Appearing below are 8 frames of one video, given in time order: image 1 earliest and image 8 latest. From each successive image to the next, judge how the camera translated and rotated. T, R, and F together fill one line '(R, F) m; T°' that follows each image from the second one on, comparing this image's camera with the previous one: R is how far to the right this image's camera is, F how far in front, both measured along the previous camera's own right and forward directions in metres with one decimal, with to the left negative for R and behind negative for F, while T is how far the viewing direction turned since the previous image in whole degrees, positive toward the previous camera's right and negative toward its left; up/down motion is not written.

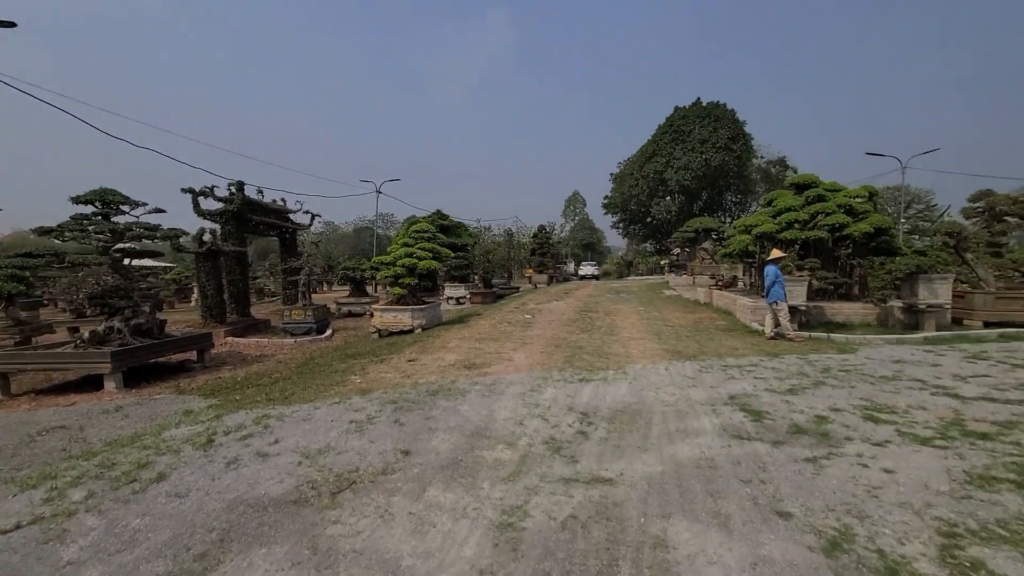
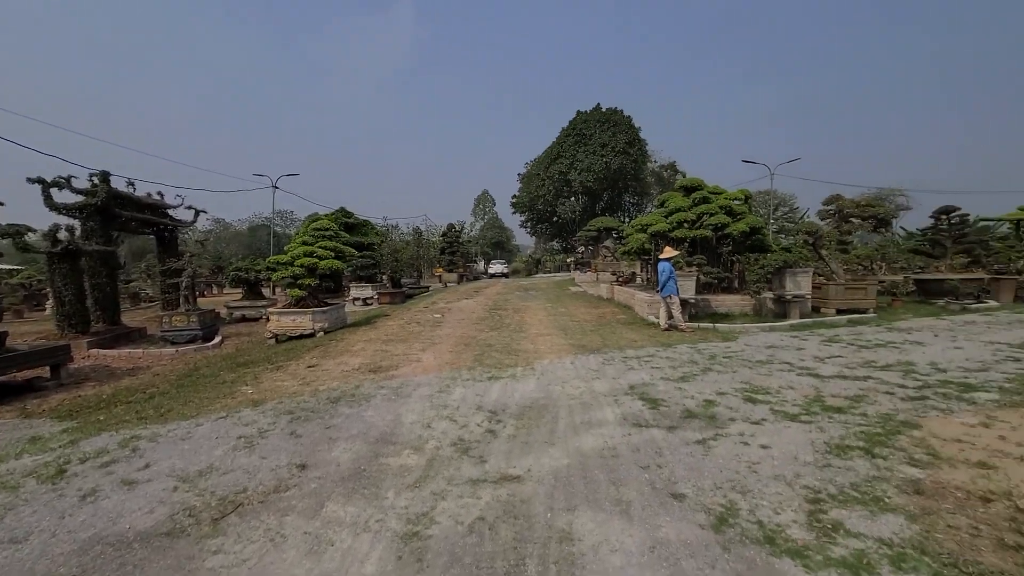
(0.0, +0.1) m; +10°
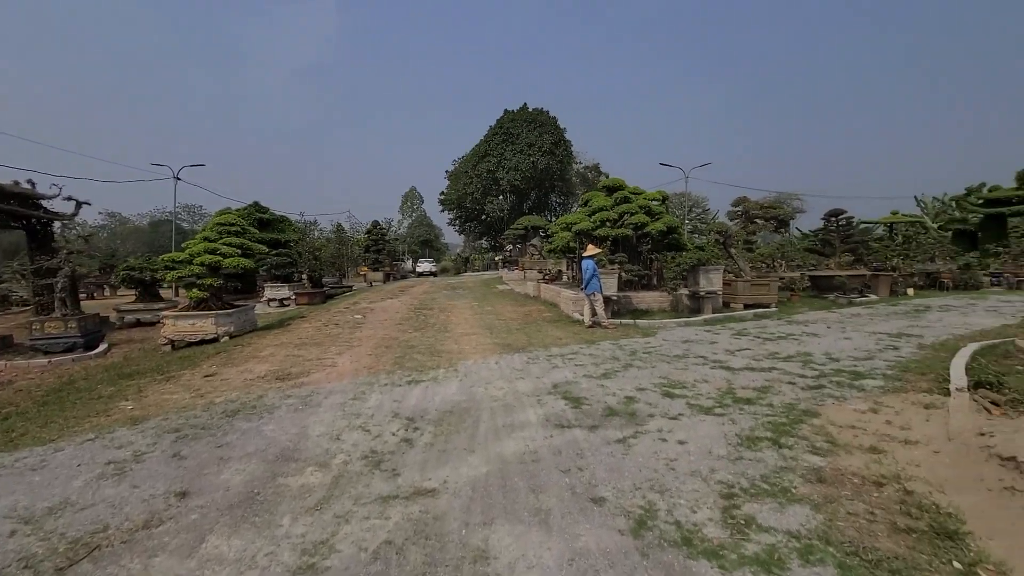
(+0.1, +0.2) m; +8°
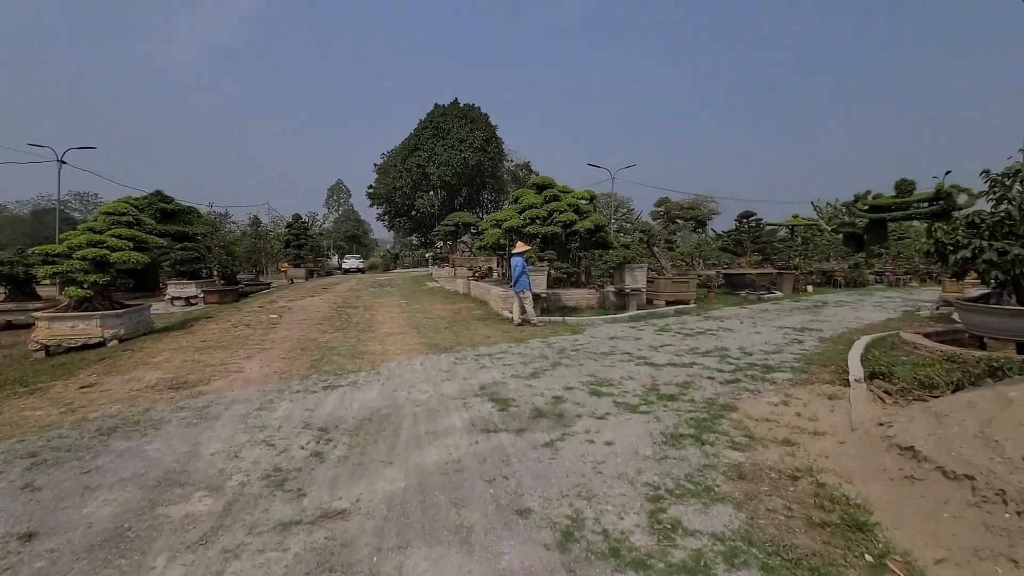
(+0.1, +0.2) m; +8°
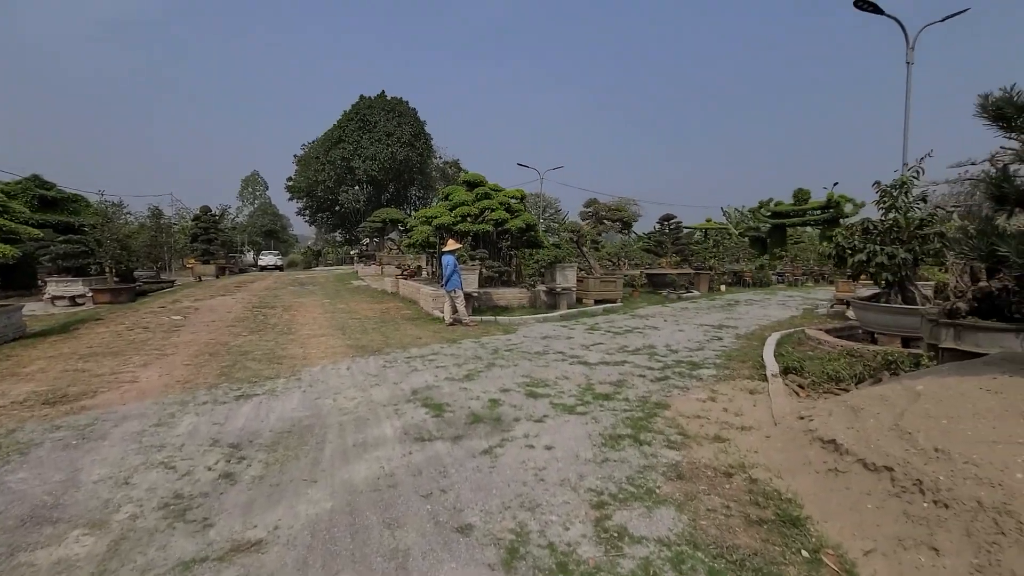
(-0.1, +0.2) m; +8°
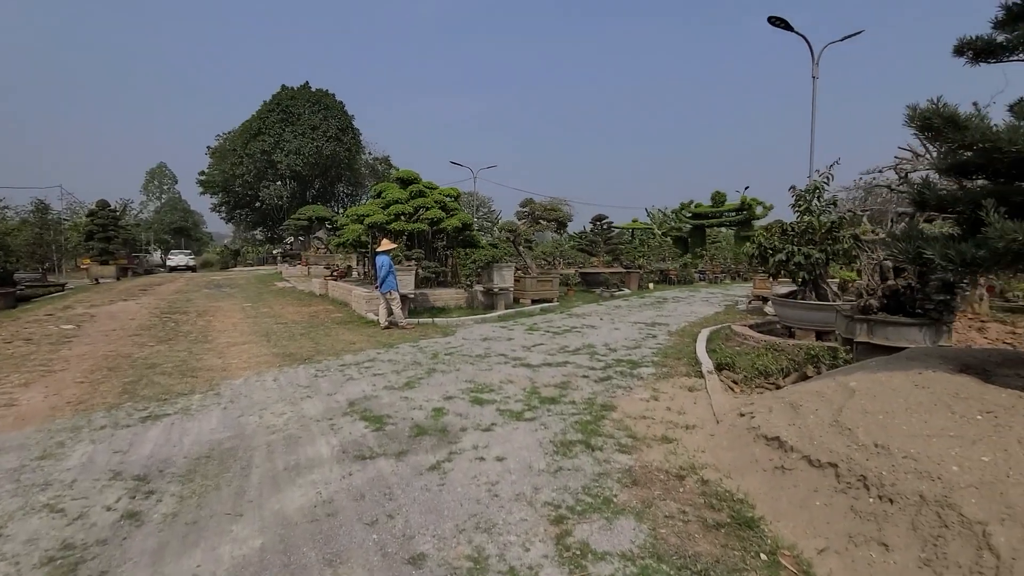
(-0.1, +0.2) m; +8°
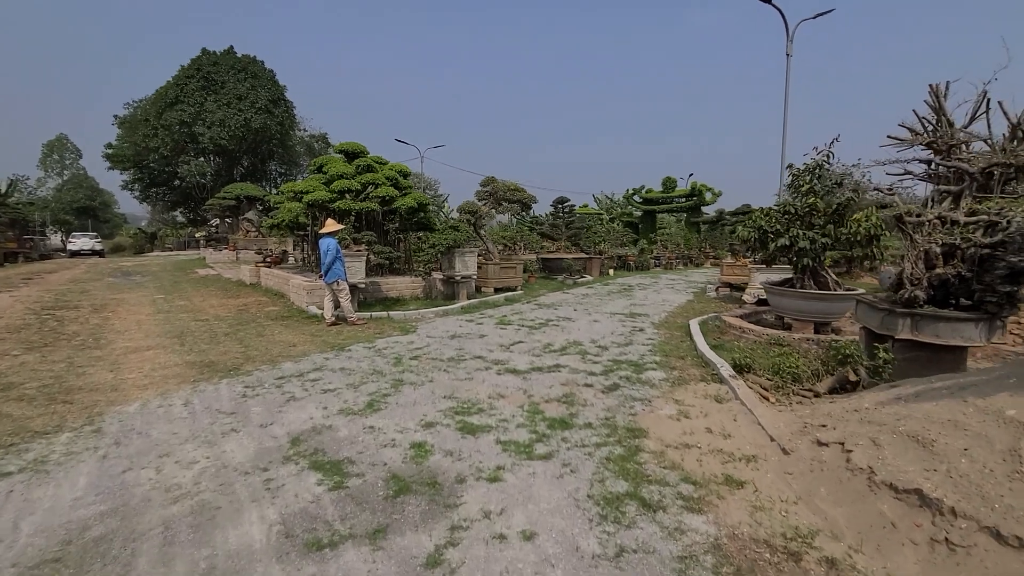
(-0.4, +1.1) m; +7°
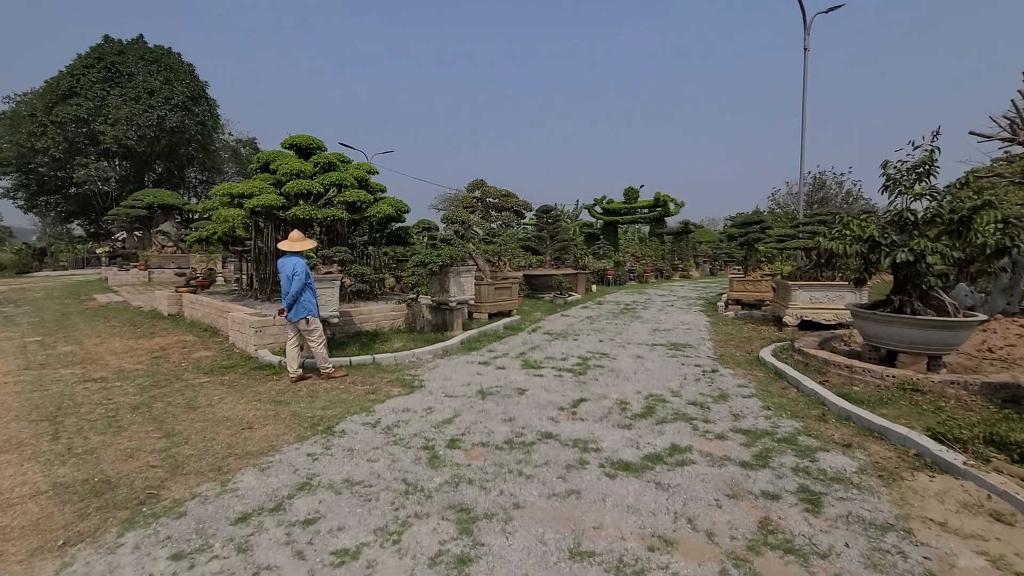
(-1.1, +1.9) m; +7°
